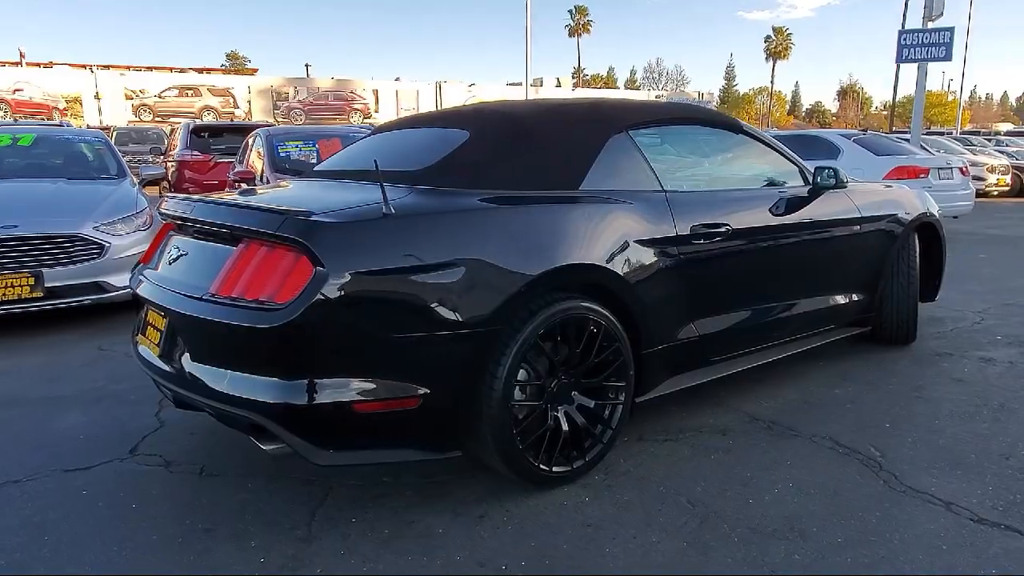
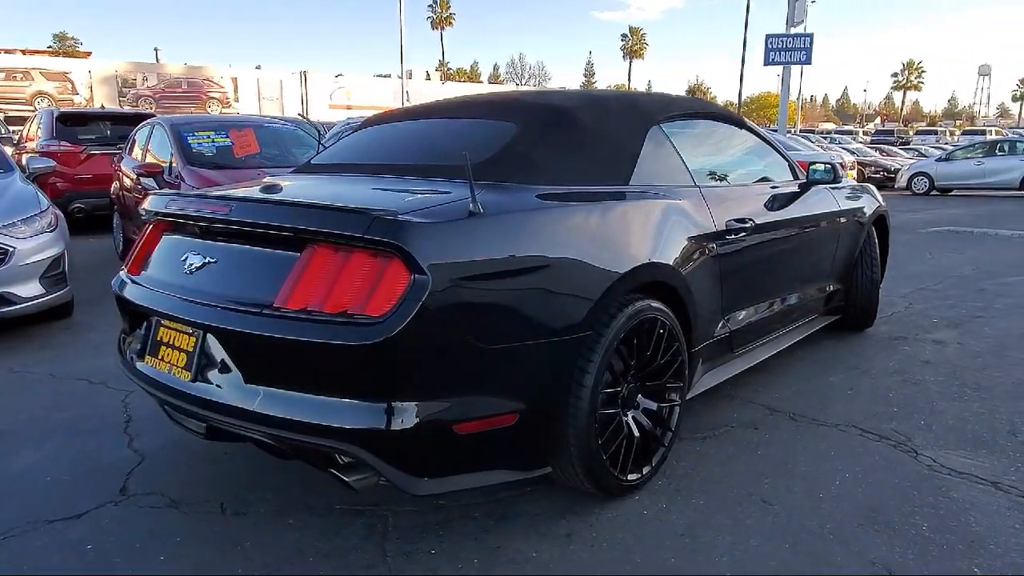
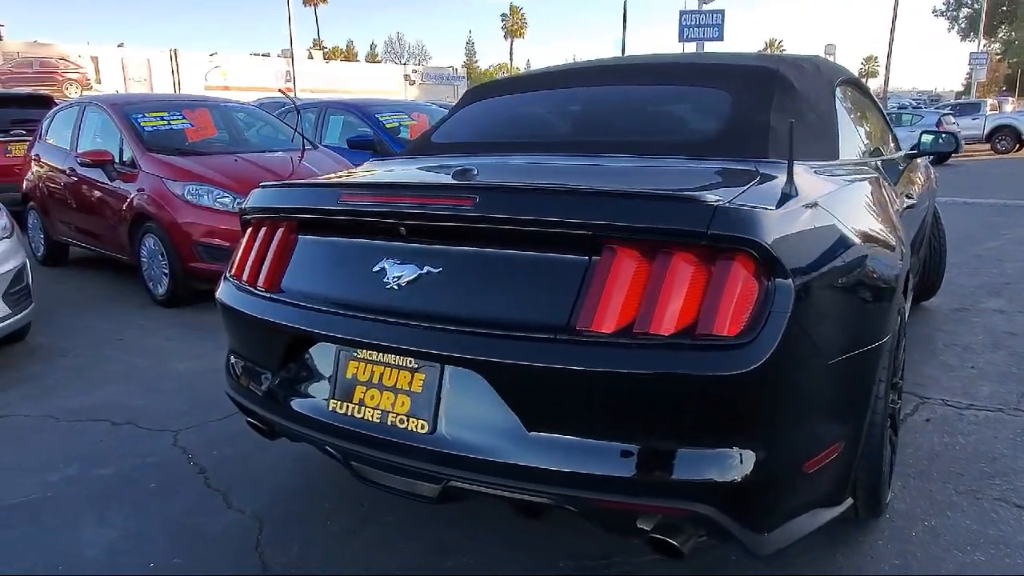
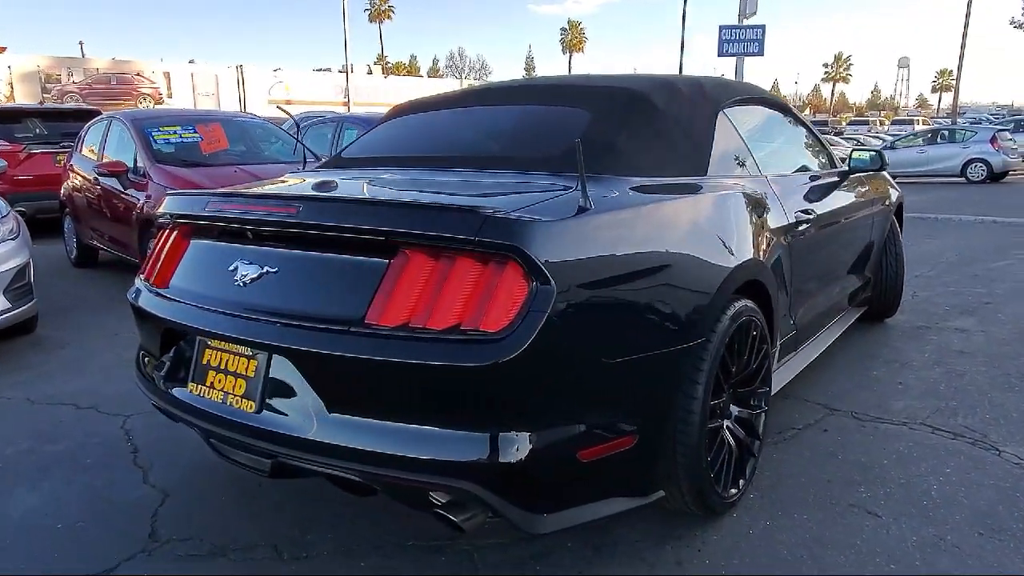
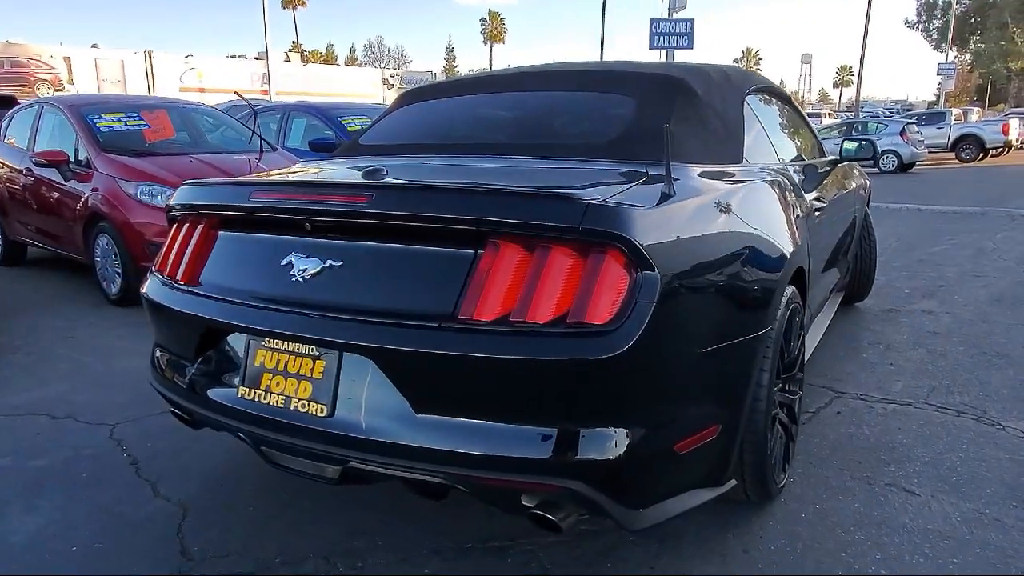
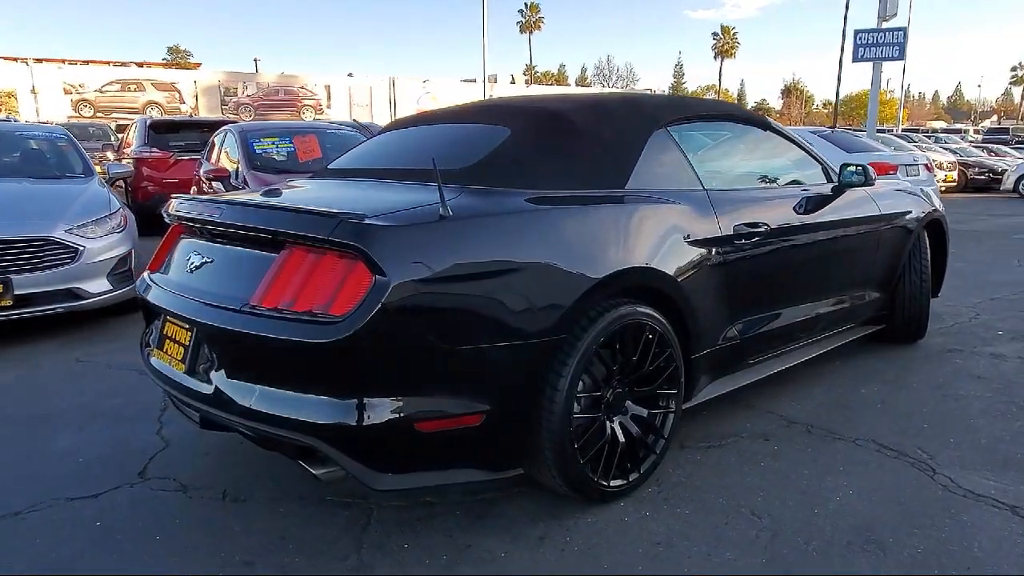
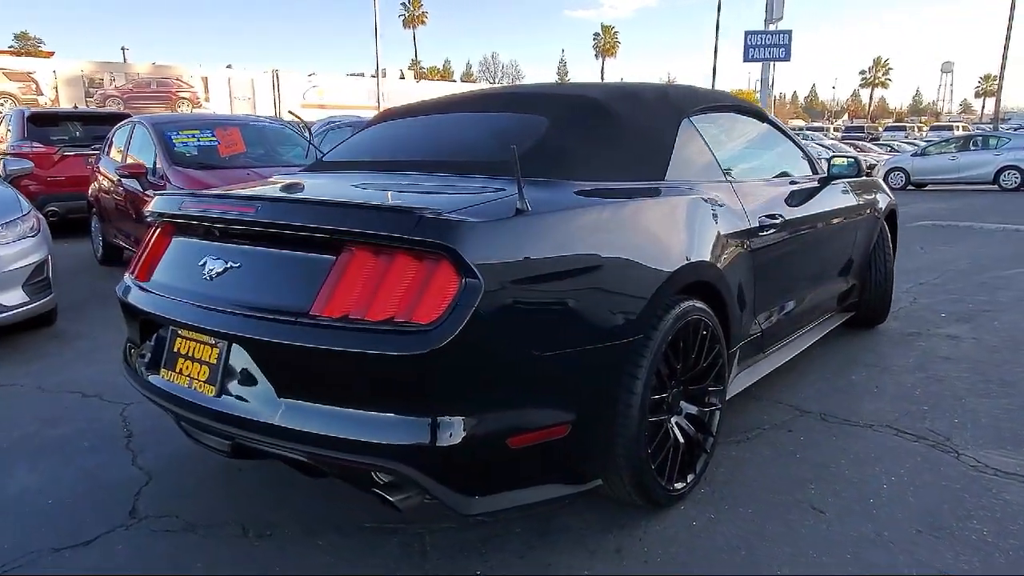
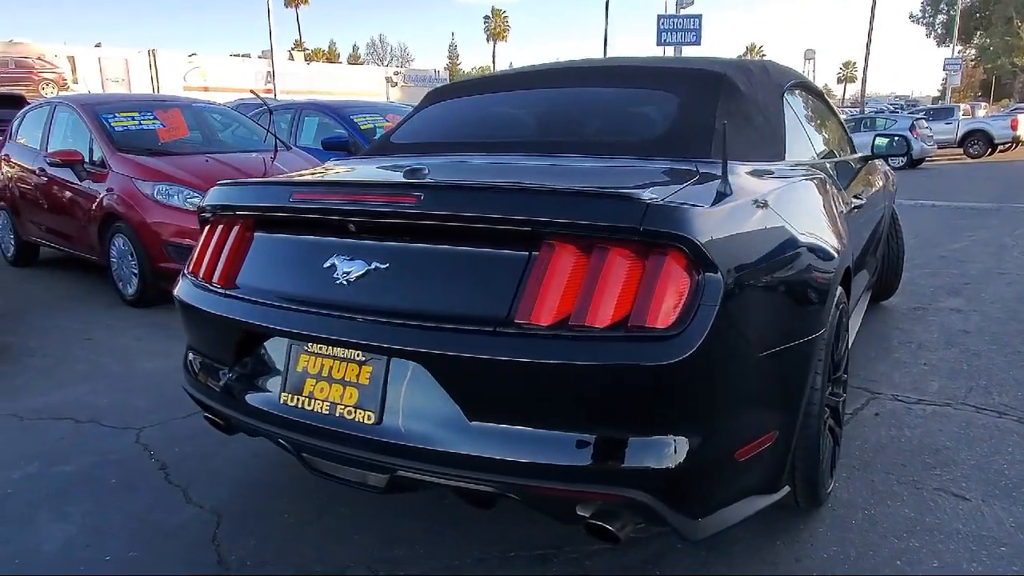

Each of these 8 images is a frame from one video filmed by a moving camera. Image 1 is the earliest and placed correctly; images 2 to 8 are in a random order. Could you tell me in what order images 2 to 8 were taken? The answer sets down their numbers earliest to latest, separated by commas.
6, 2, 7, 4, 5, 8, 3
